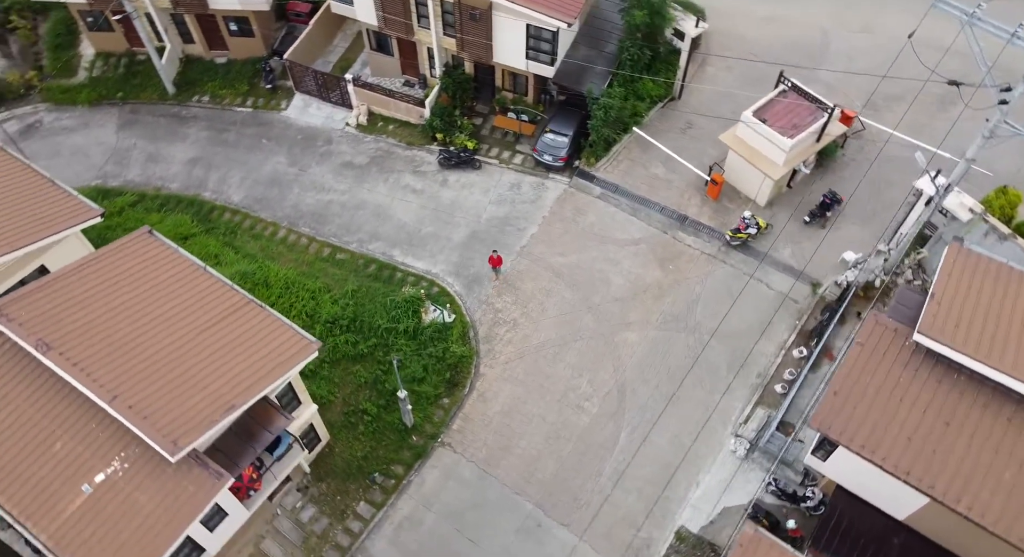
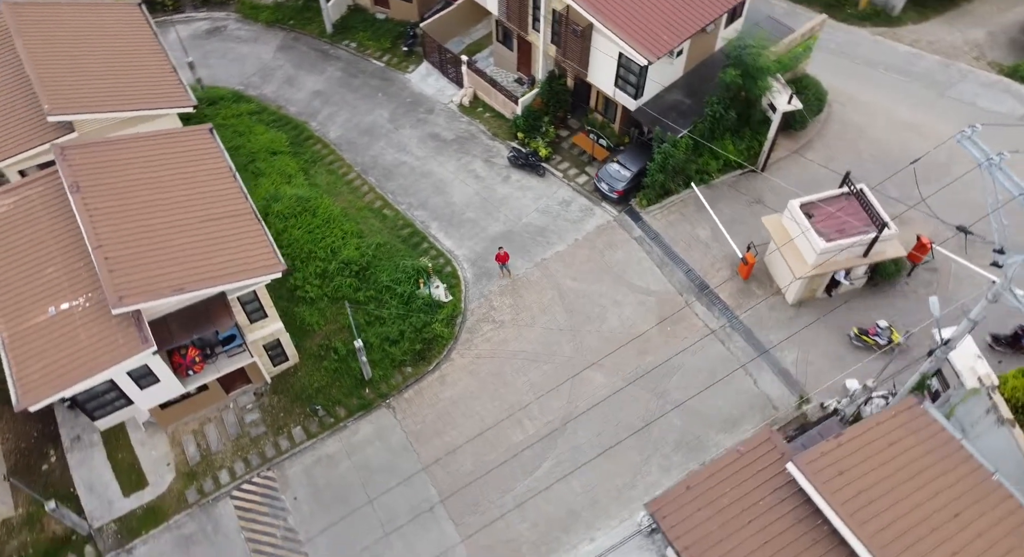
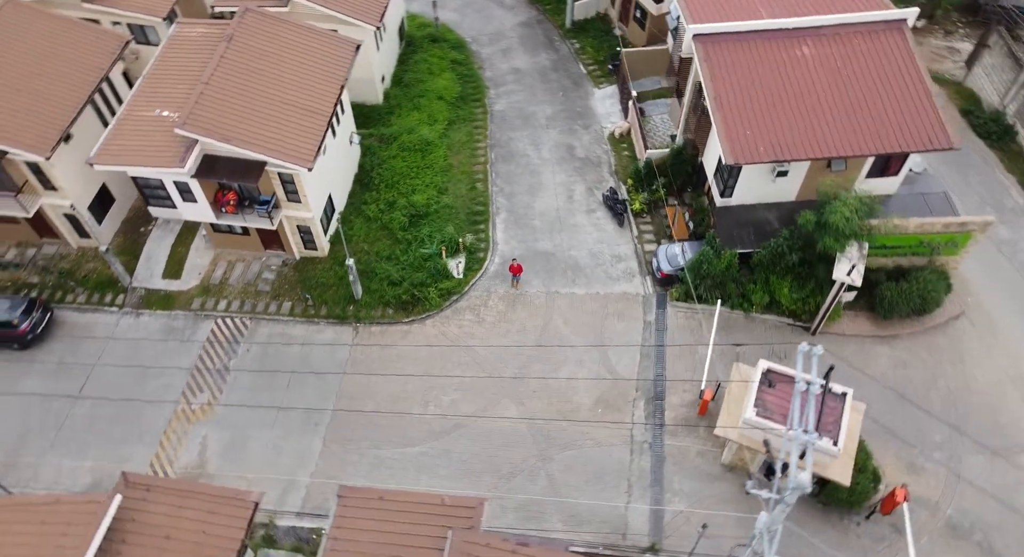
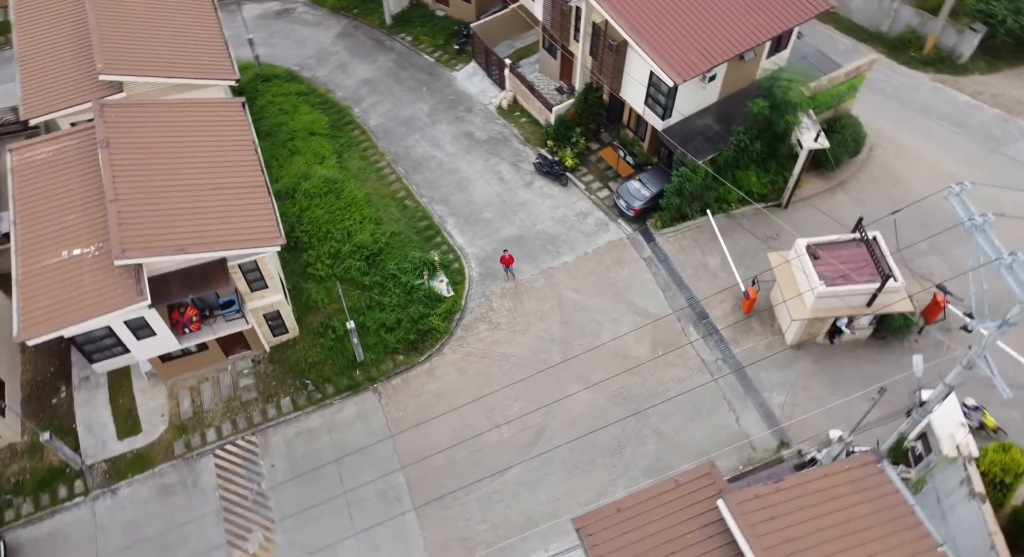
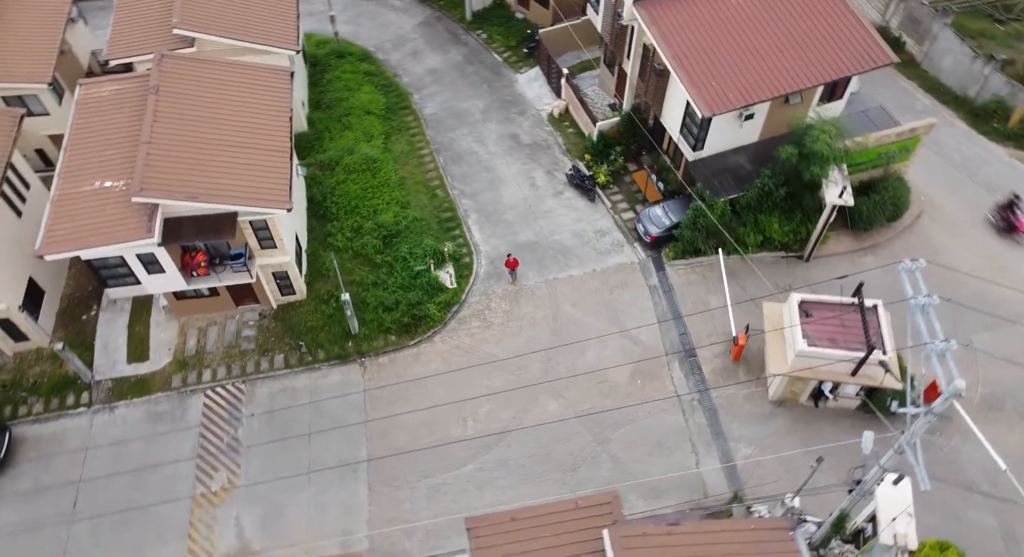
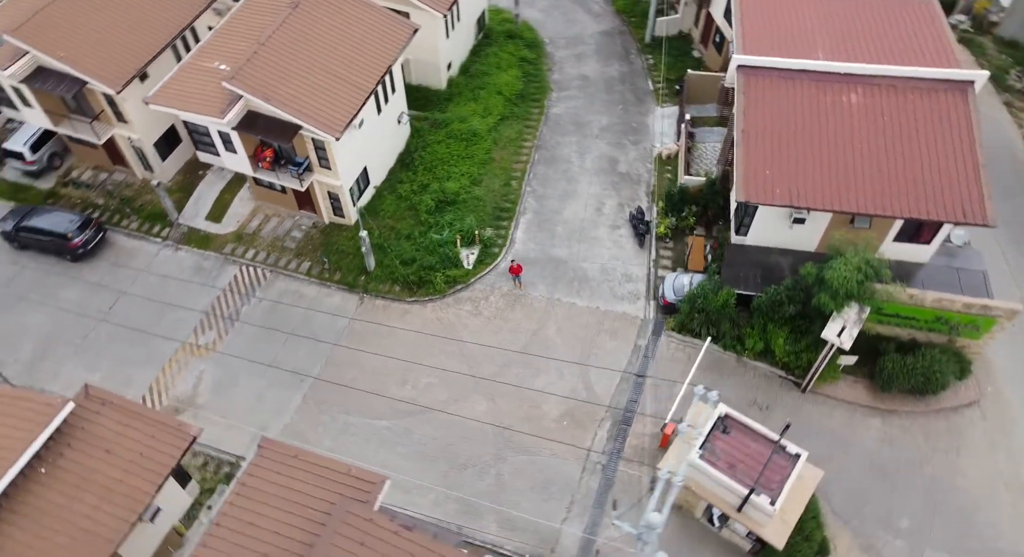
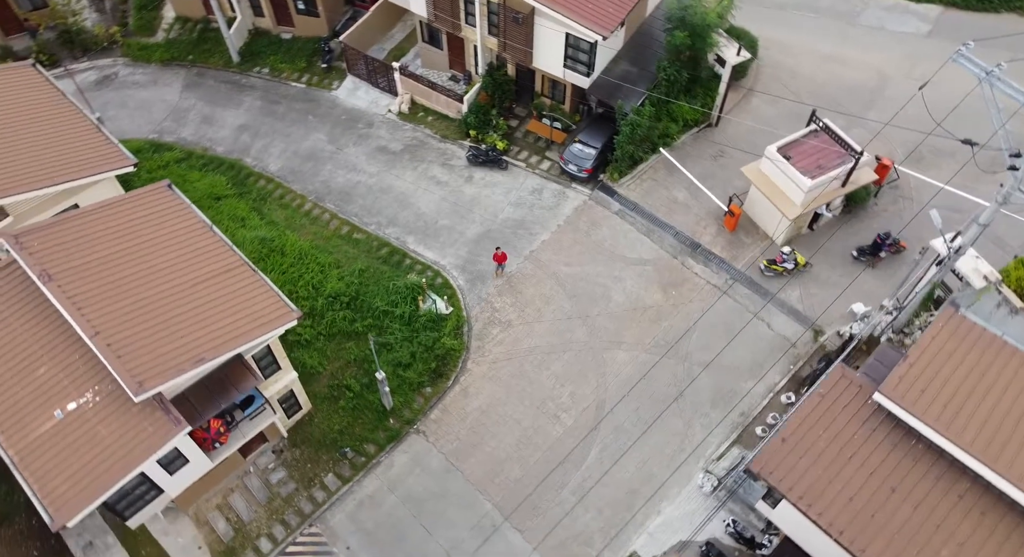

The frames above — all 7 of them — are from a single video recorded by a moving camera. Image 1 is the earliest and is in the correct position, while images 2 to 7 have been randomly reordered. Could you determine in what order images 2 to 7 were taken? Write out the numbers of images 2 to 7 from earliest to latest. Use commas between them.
7, 2, 4, 5, 3, 6
